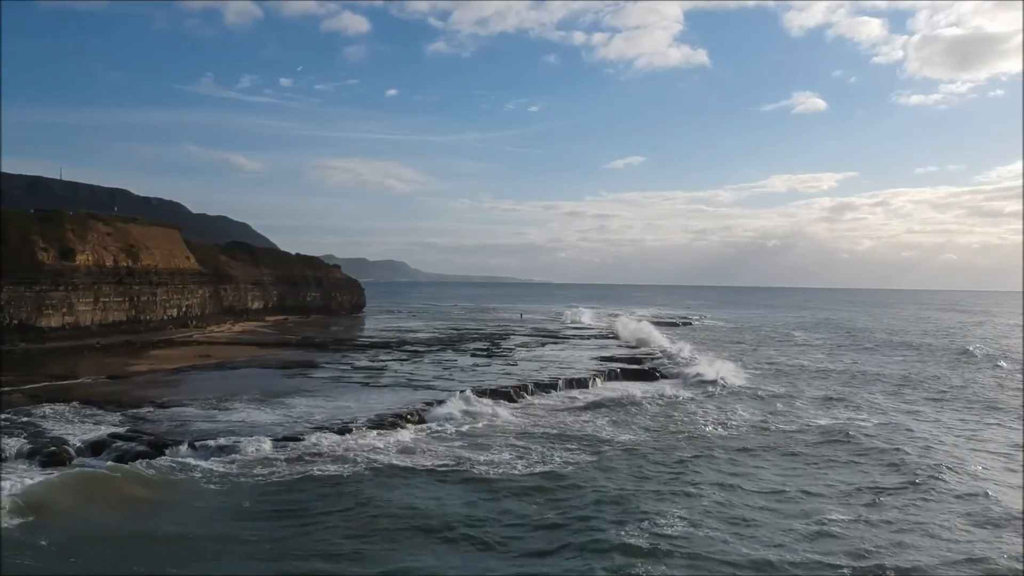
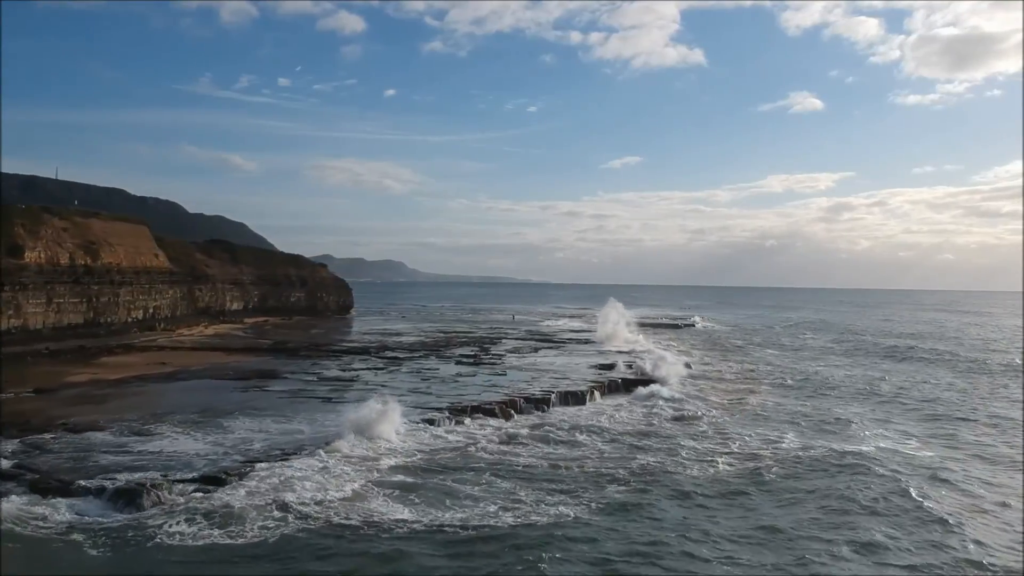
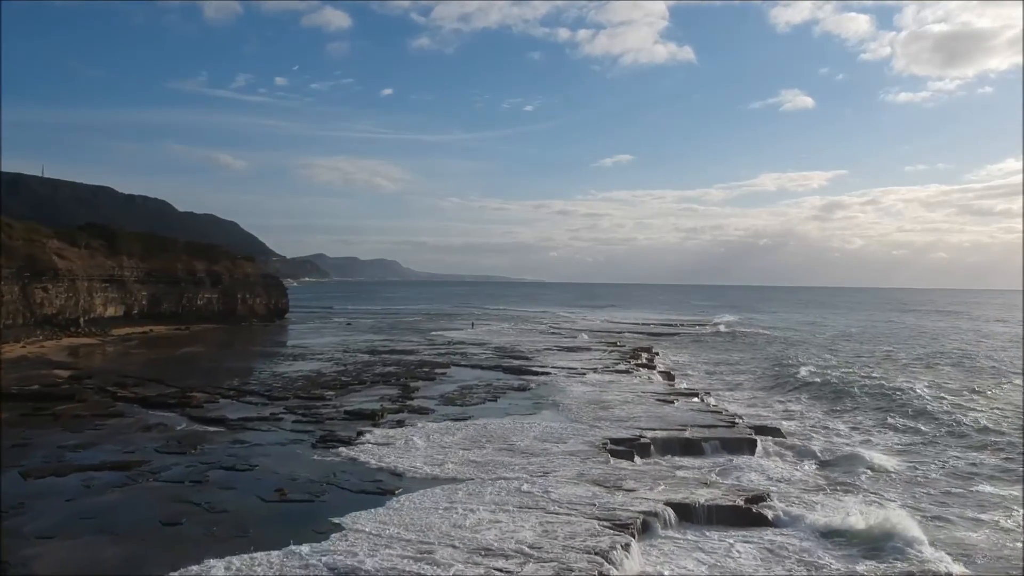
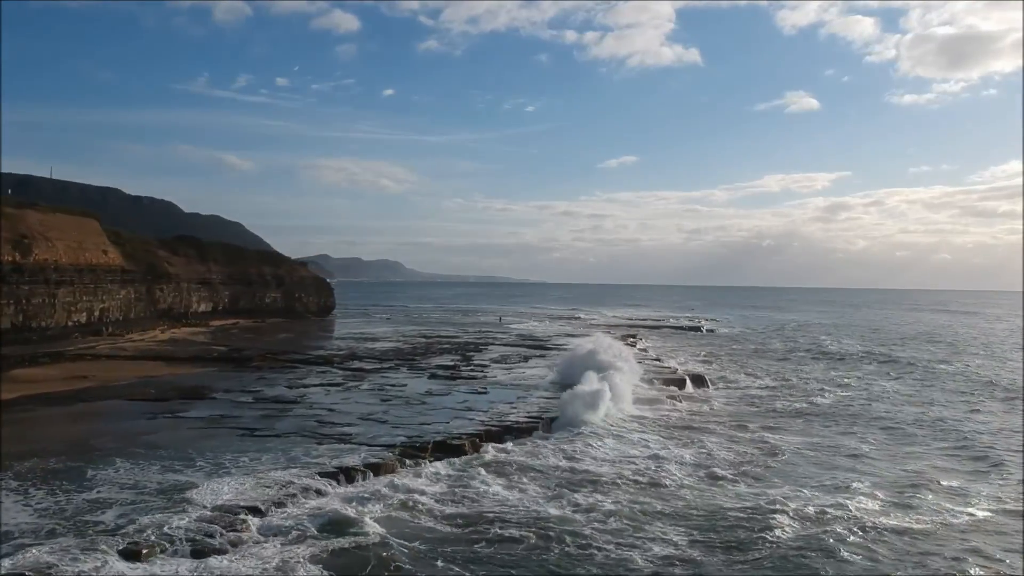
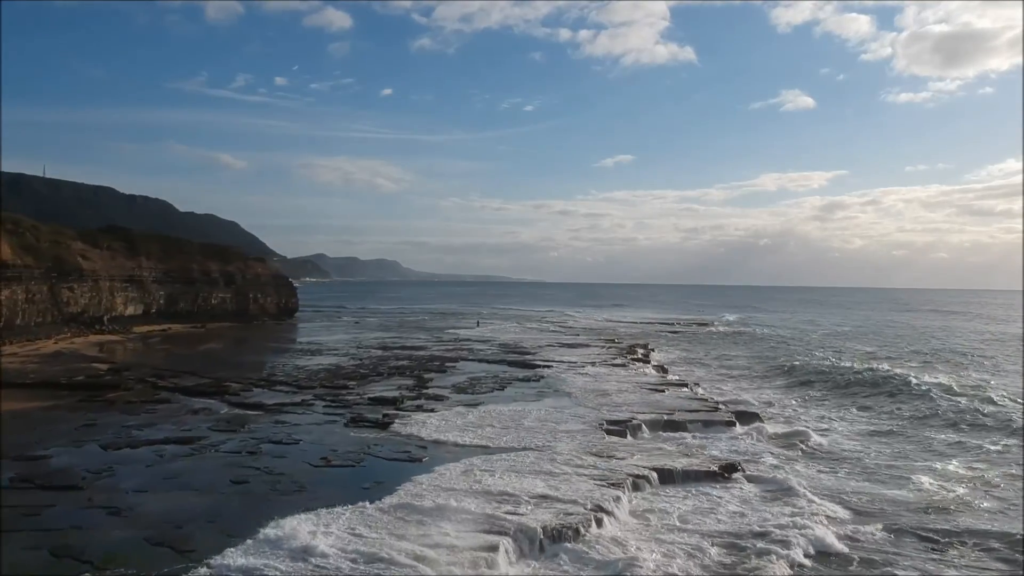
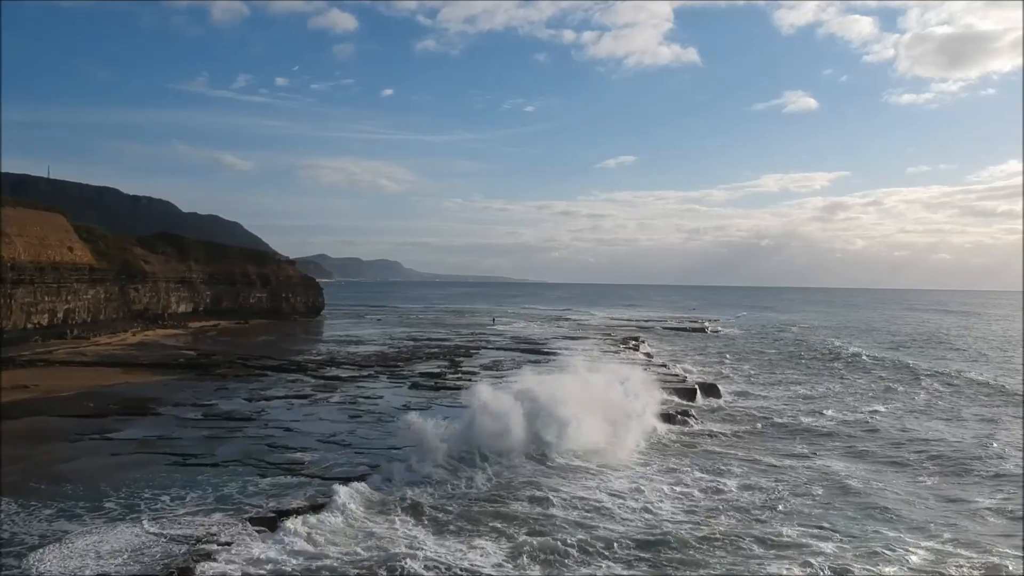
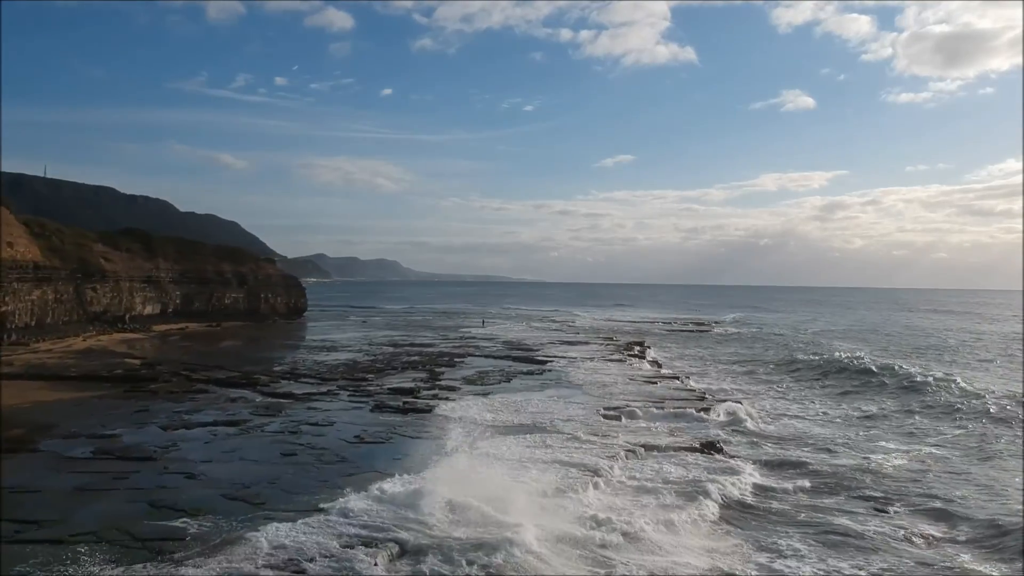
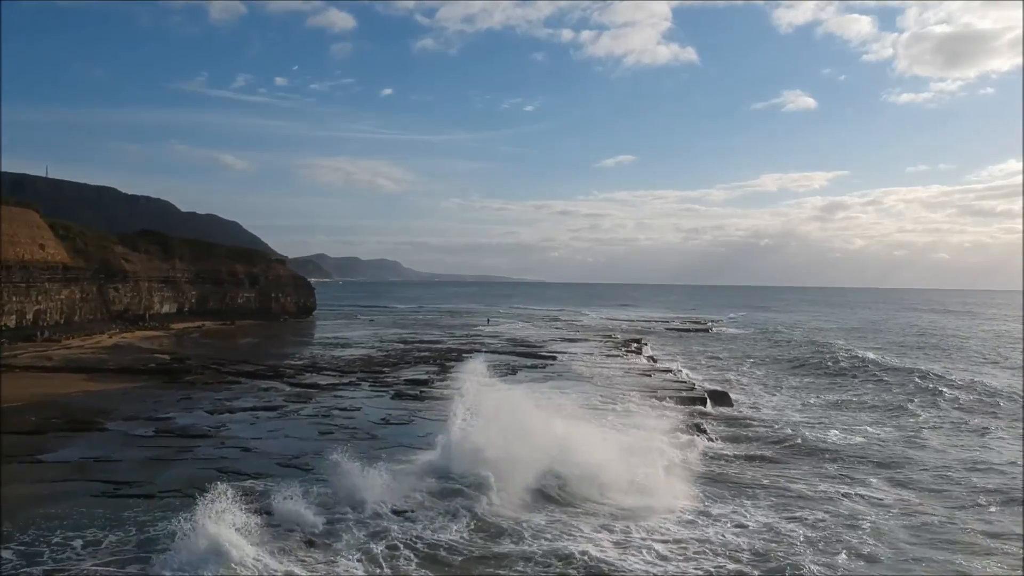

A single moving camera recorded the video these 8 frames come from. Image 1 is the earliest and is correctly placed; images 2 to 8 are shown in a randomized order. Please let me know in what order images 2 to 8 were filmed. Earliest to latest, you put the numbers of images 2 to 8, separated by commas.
2, 4, 6, 8, 7, 5, 3
